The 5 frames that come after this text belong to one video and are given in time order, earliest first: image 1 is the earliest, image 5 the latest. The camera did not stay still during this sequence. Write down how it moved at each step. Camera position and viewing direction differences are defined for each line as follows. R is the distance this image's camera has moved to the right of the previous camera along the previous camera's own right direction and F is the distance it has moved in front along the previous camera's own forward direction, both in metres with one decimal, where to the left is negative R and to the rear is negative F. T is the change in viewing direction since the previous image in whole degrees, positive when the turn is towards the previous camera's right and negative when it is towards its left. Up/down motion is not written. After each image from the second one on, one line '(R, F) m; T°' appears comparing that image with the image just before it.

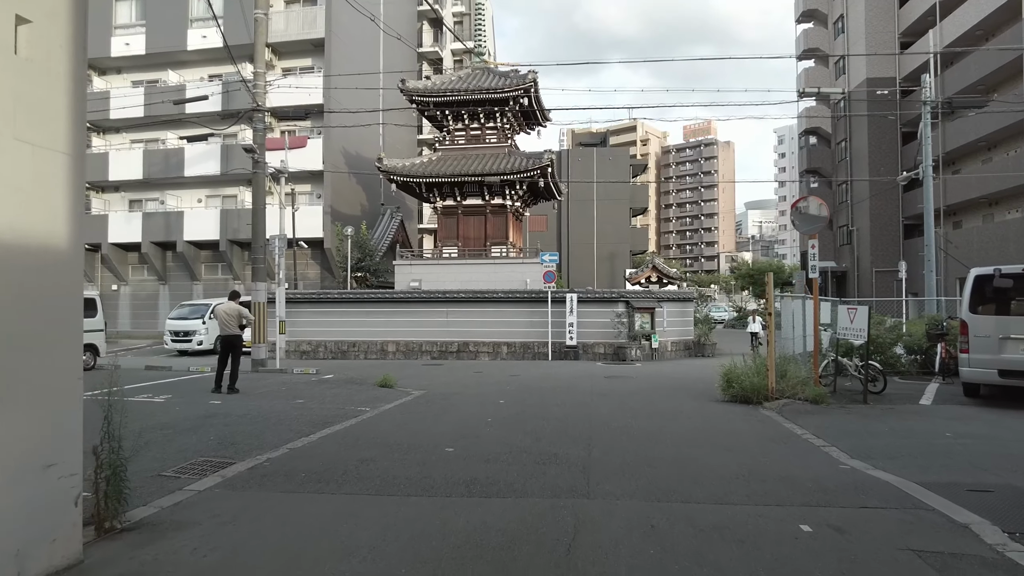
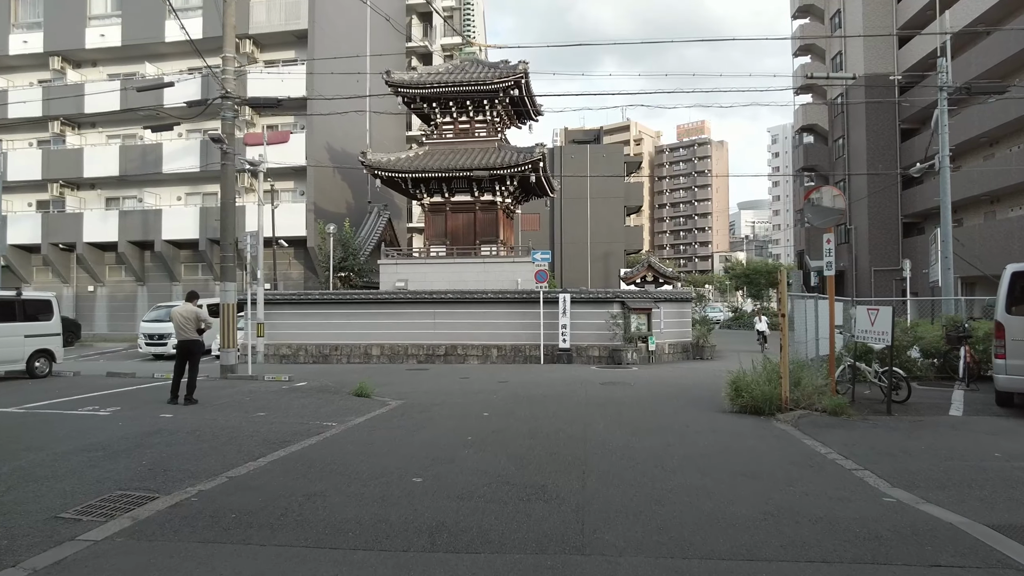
(+0.1, +0.9) m; +1°
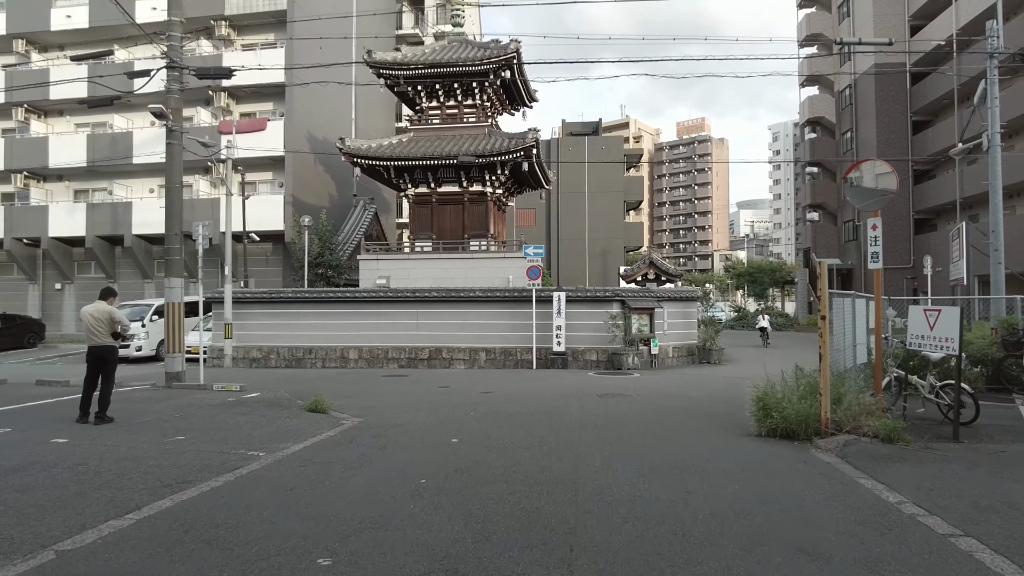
(+0.2, +1.5) m; 0°
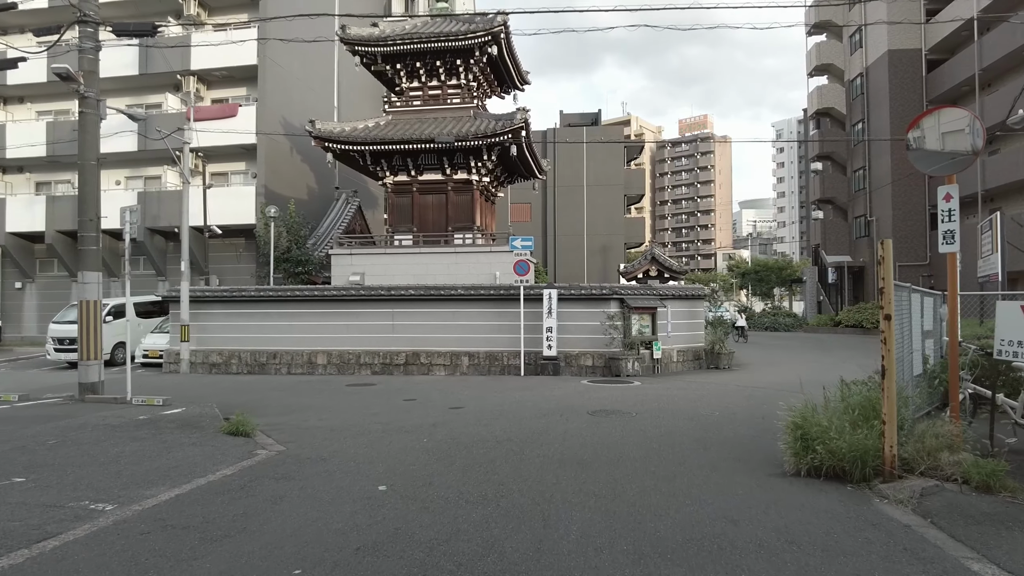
(+0.4, +1.7) m; 0°
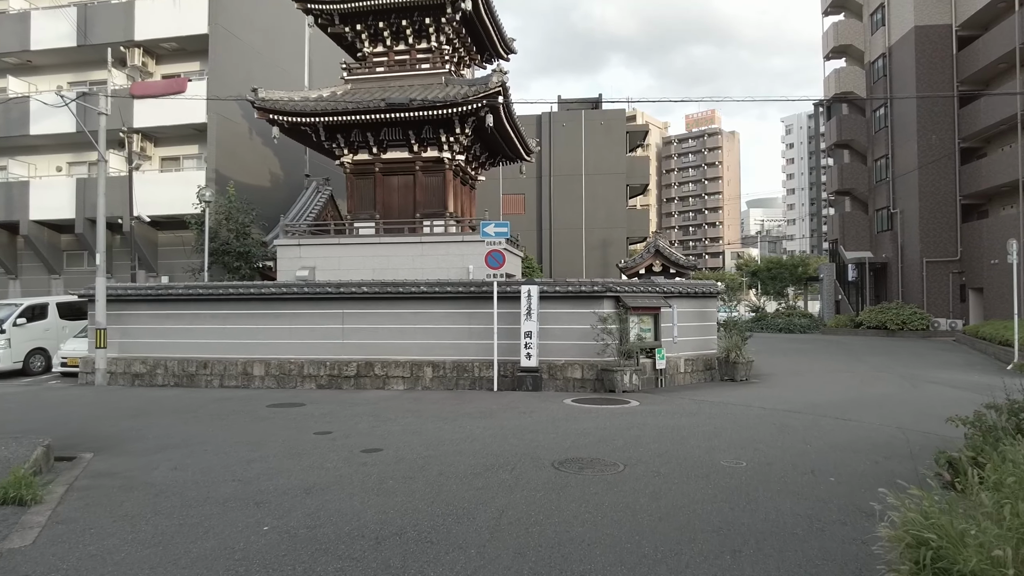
(+0.6, +2.5) m; -1°
